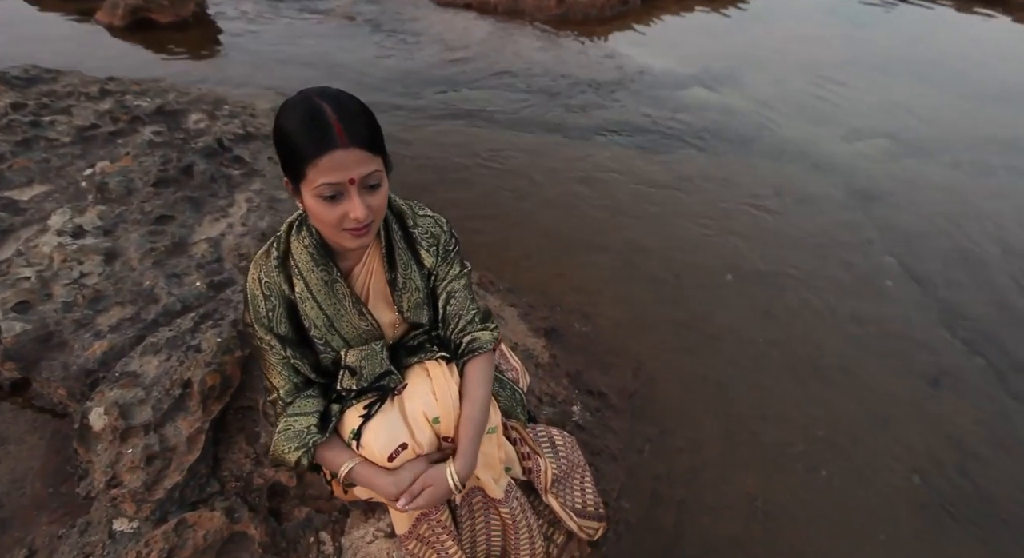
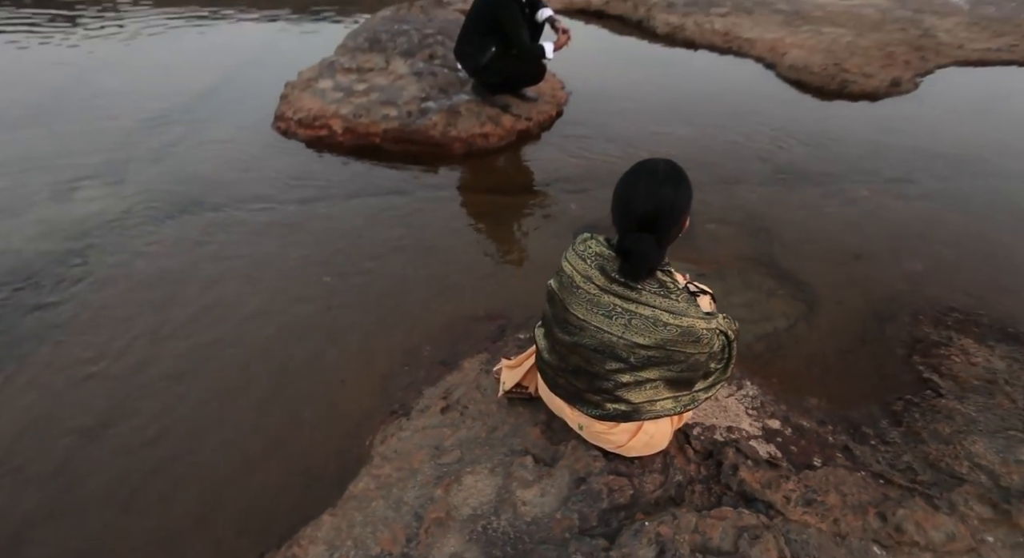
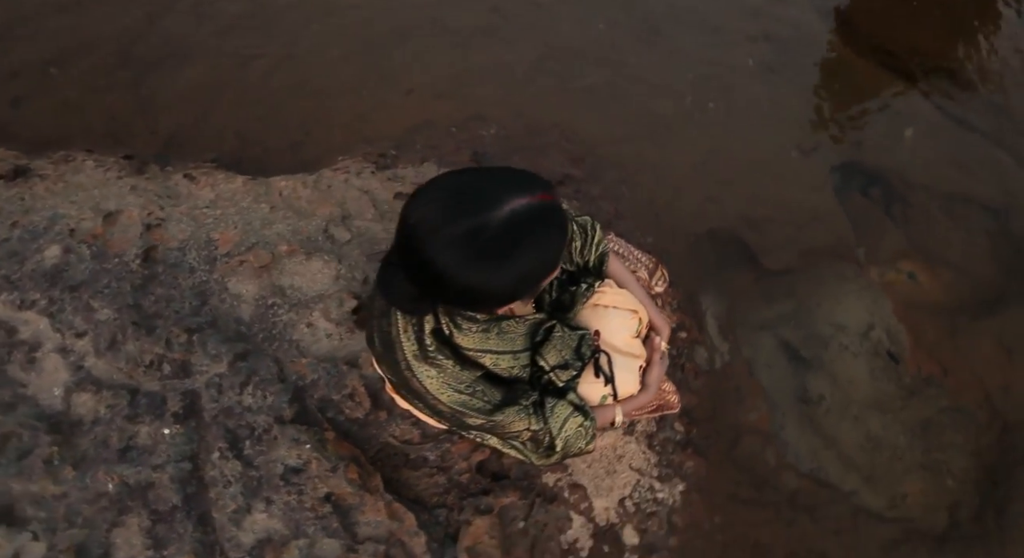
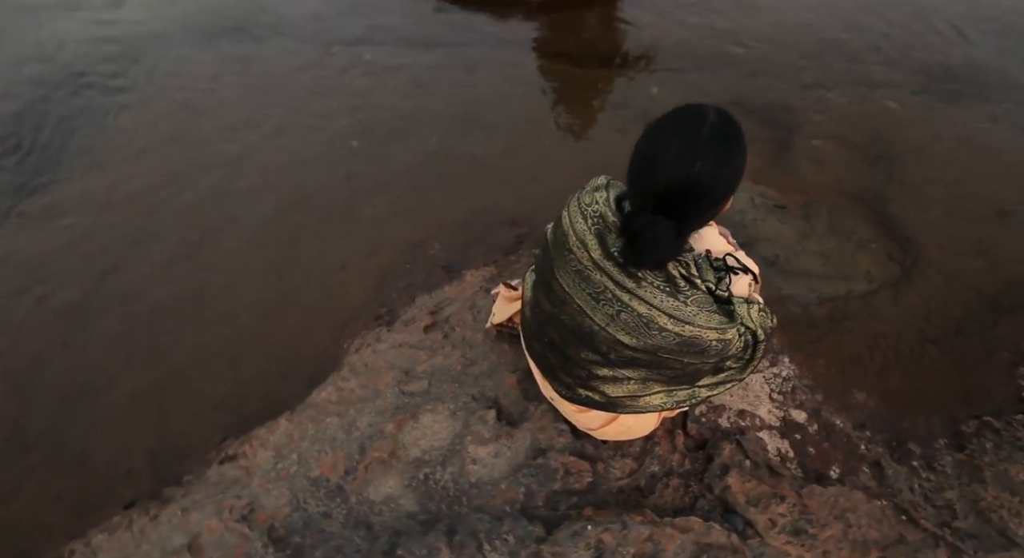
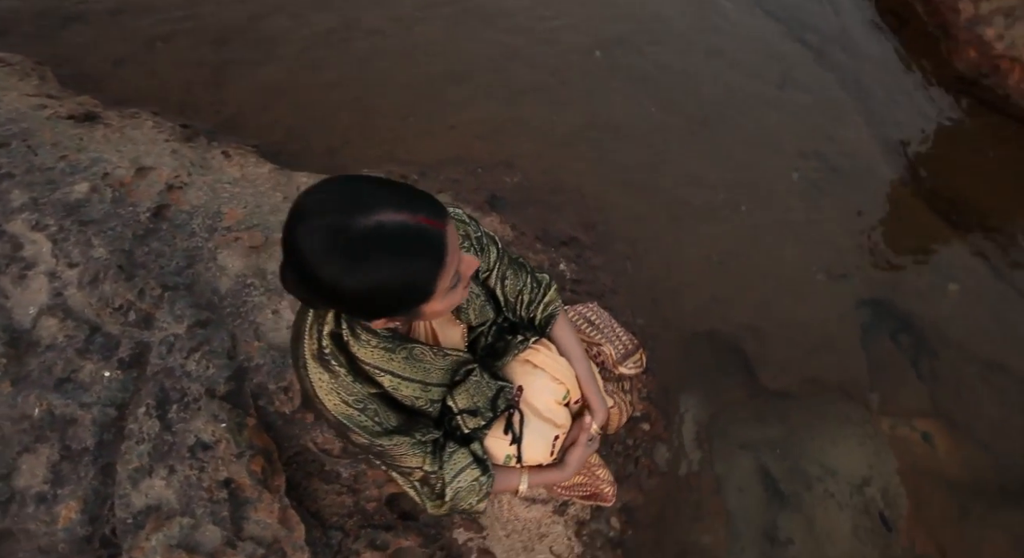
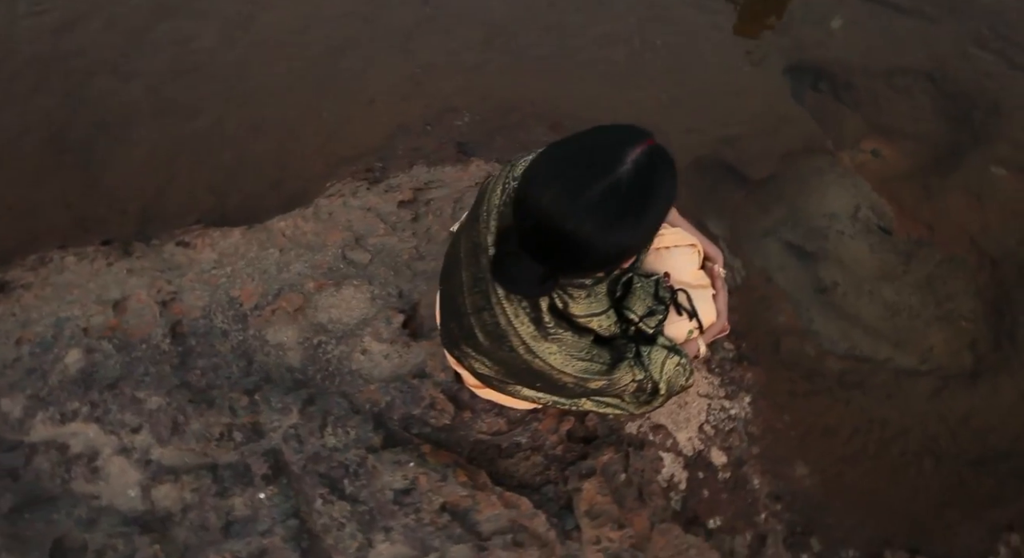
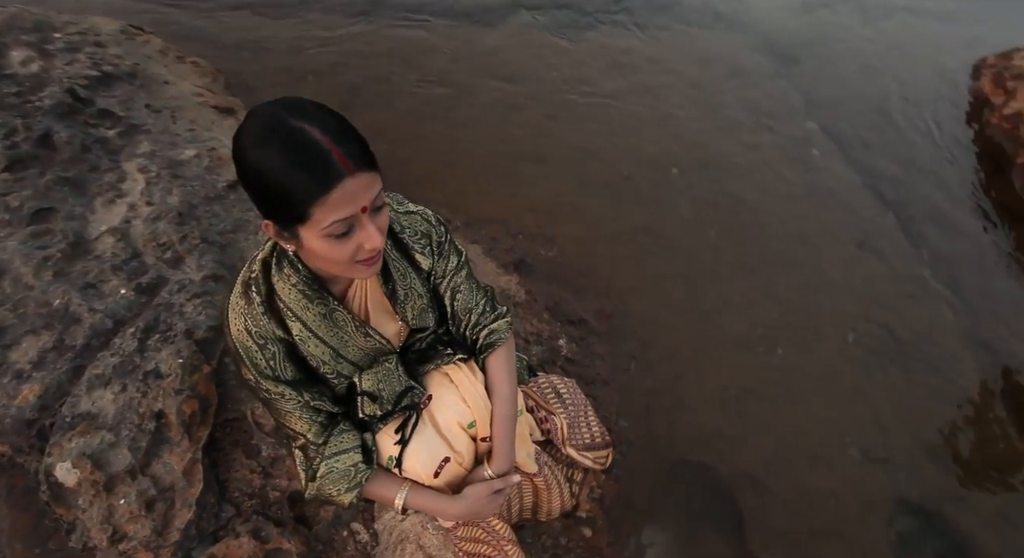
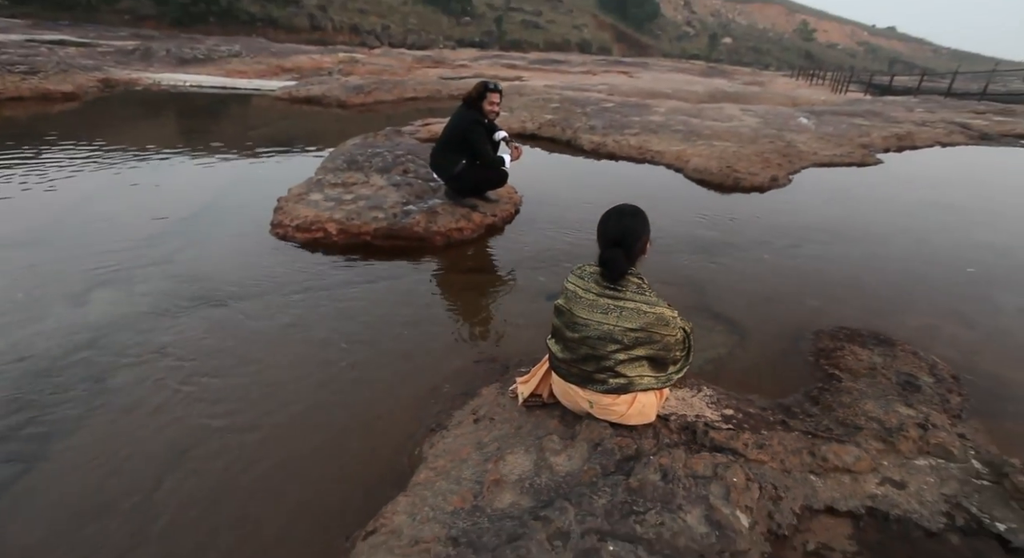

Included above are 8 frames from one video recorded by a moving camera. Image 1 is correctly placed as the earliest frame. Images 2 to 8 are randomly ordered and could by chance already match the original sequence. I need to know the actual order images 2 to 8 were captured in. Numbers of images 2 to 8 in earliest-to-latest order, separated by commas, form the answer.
7, 5, 3, 6, 4, 2, 8
